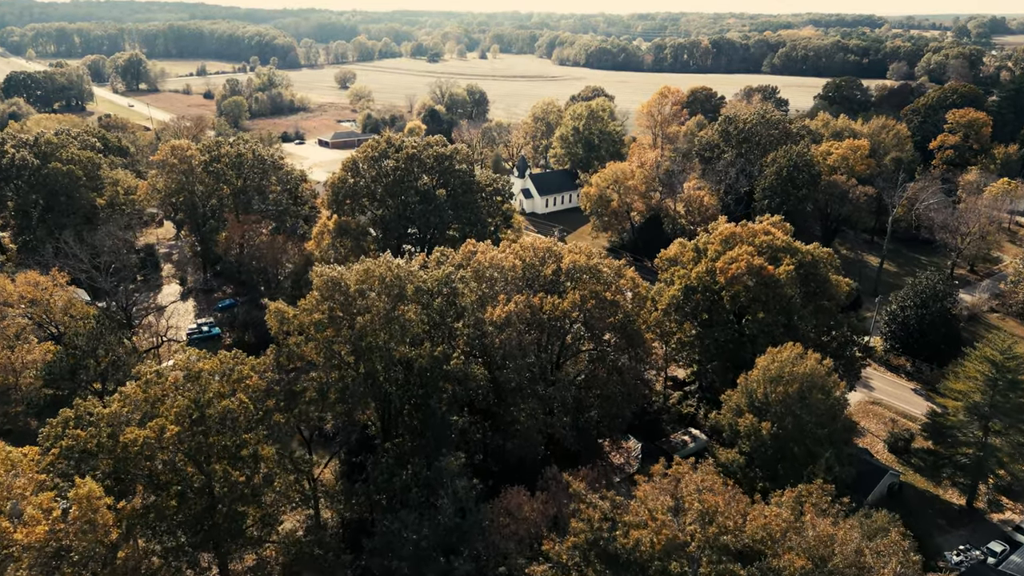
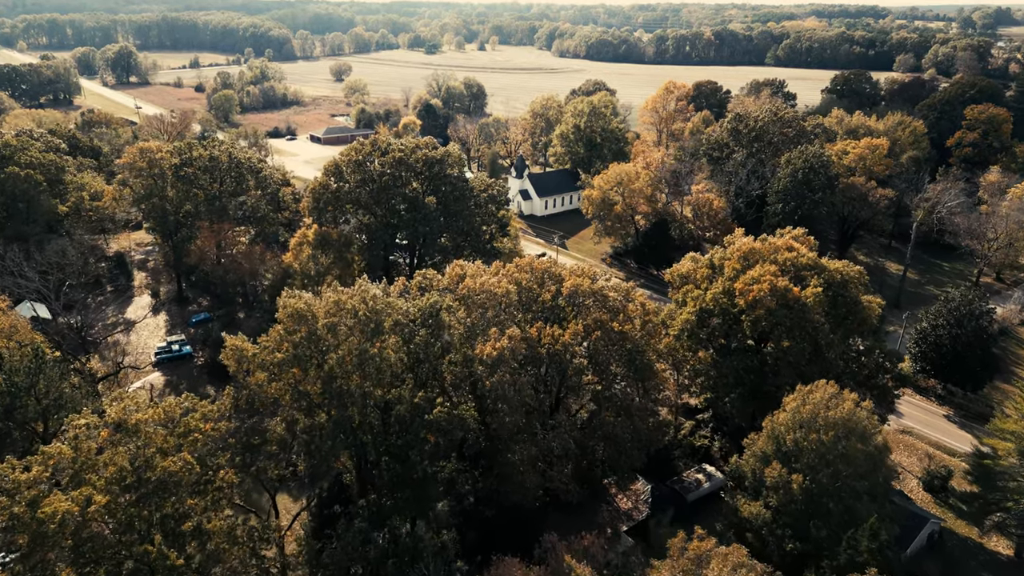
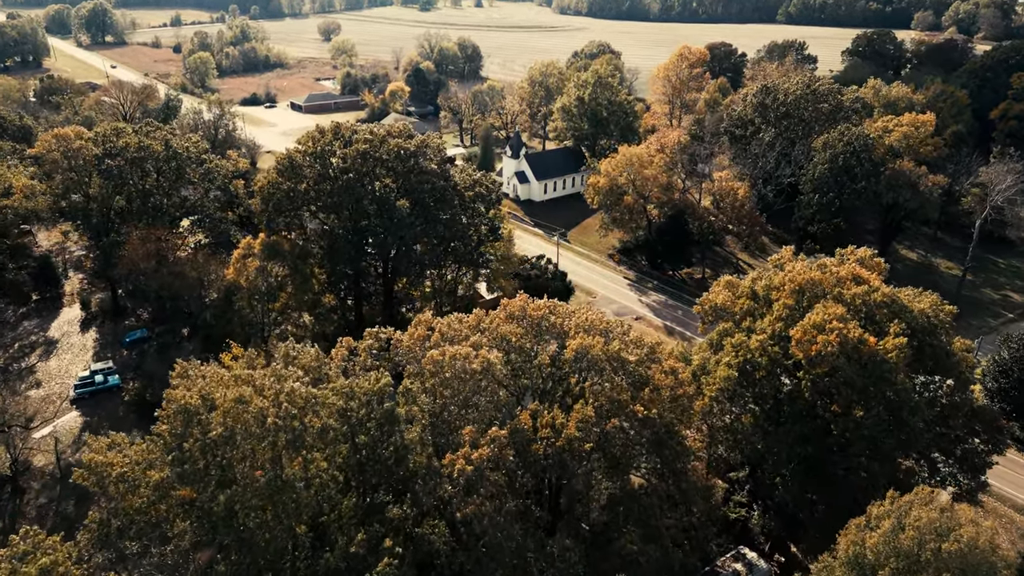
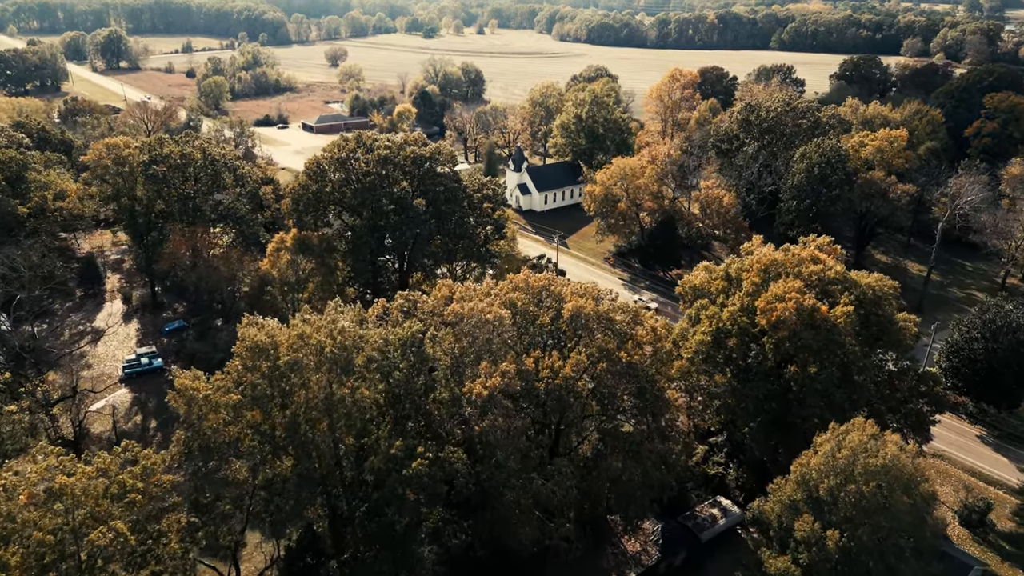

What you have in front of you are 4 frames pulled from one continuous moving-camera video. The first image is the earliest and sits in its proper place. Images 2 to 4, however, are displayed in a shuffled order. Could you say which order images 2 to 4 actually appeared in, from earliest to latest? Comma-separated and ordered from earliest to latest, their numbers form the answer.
2, 4, 3
